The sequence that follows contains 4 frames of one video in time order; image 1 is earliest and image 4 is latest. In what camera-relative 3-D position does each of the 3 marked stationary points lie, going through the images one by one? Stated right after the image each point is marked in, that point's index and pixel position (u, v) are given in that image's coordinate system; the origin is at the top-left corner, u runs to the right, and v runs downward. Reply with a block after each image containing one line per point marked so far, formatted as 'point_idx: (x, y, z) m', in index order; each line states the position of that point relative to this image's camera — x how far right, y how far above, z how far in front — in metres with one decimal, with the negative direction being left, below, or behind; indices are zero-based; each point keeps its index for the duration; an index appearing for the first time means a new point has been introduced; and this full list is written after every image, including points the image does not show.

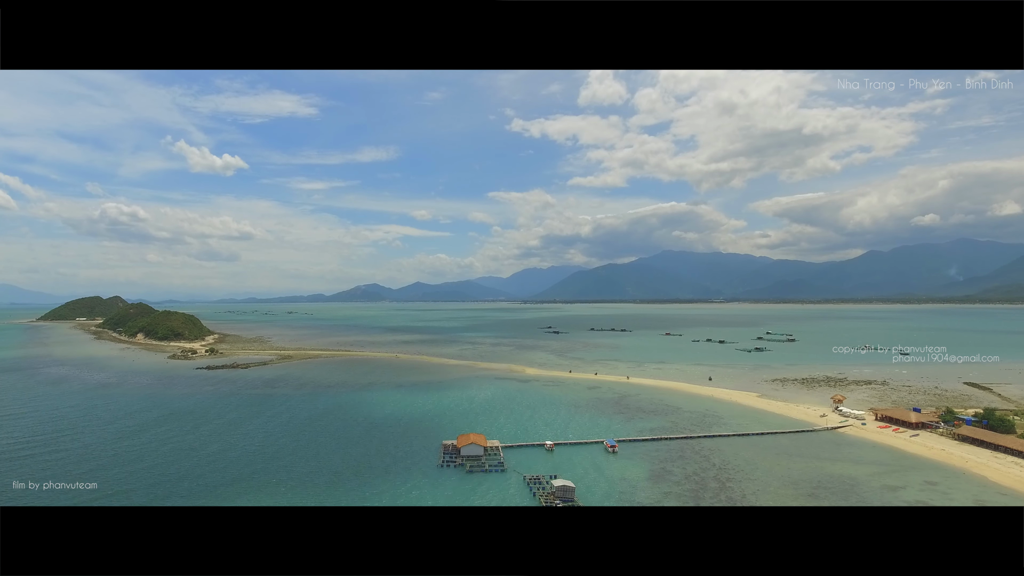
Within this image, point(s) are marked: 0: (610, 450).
0: (+3.9, -6.4, +17.8) m
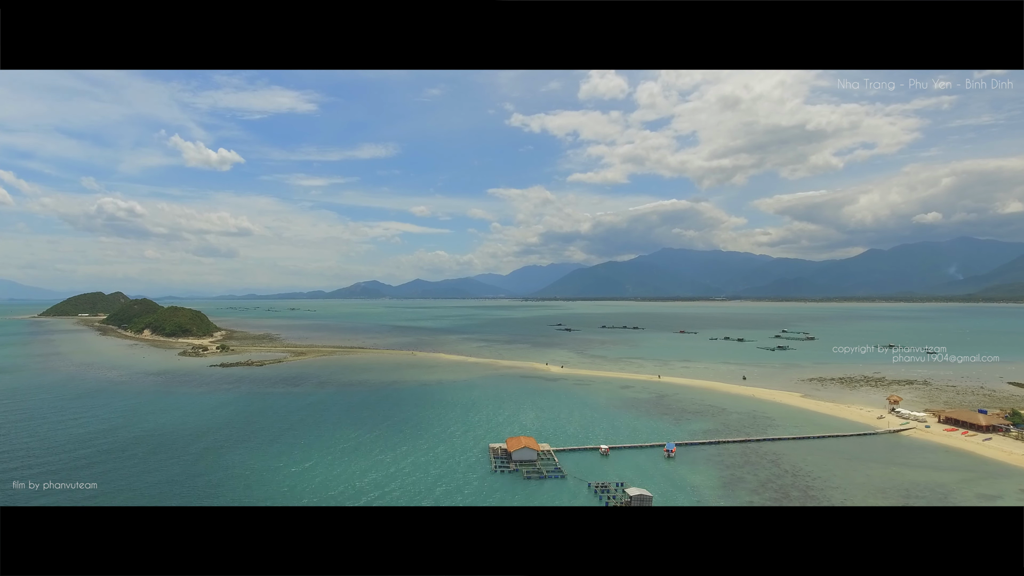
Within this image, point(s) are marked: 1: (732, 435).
0: (+5.9, -6.2, +16.7) m
1: (+9.5, -6.4, +19.3) m
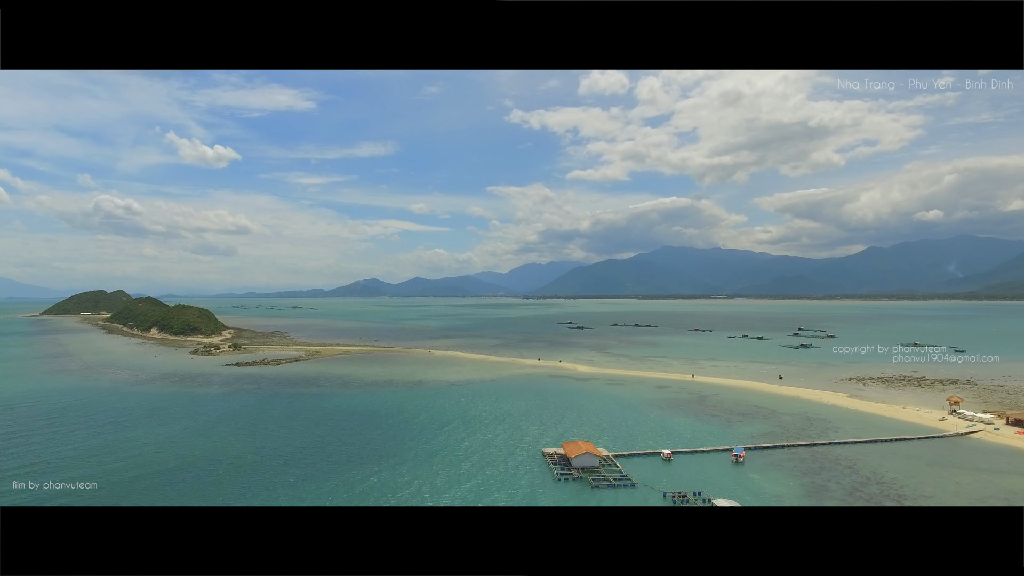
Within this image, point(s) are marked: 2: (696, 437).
0: (+8.0, -6.1, +15.8) m
1: (+11.6, -6.2, +18.4) m
2: (+8.1, -6.5, +19.6) m
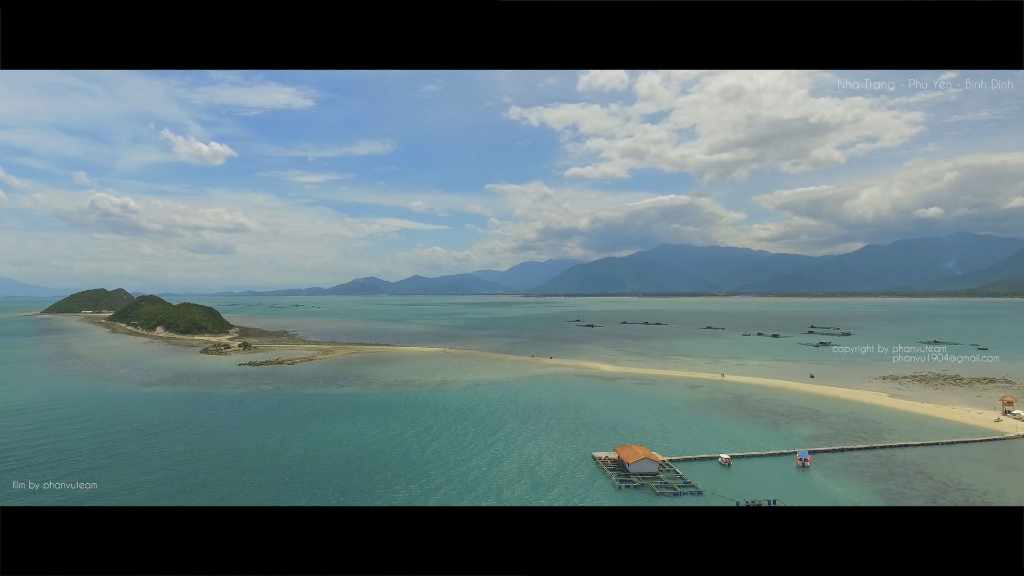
0: (+9.8, -6.0, +15.1) m
1: (+13.4, -6.1, +17.7) m
2: (+9.8, -6.4, +18.8) m
